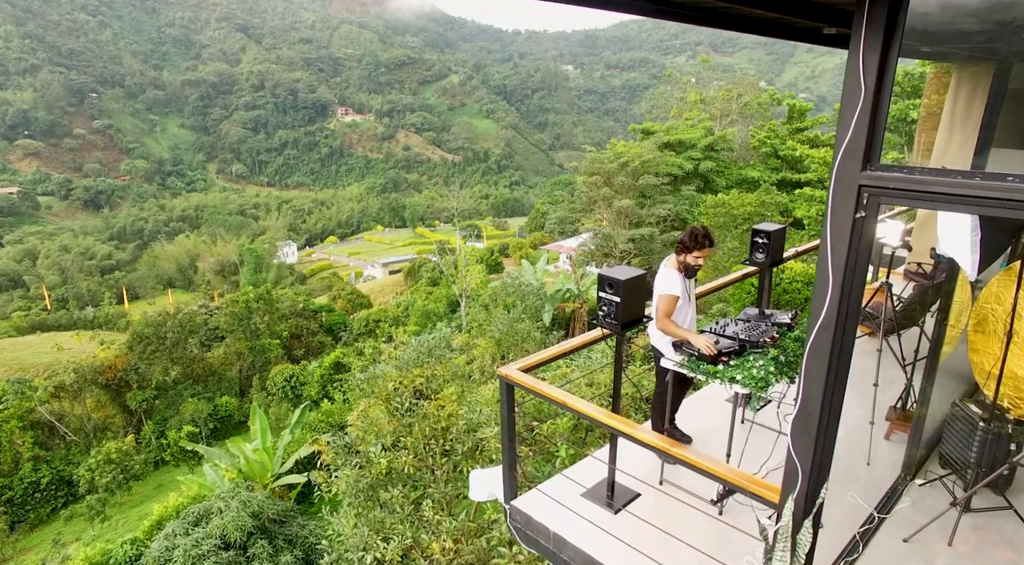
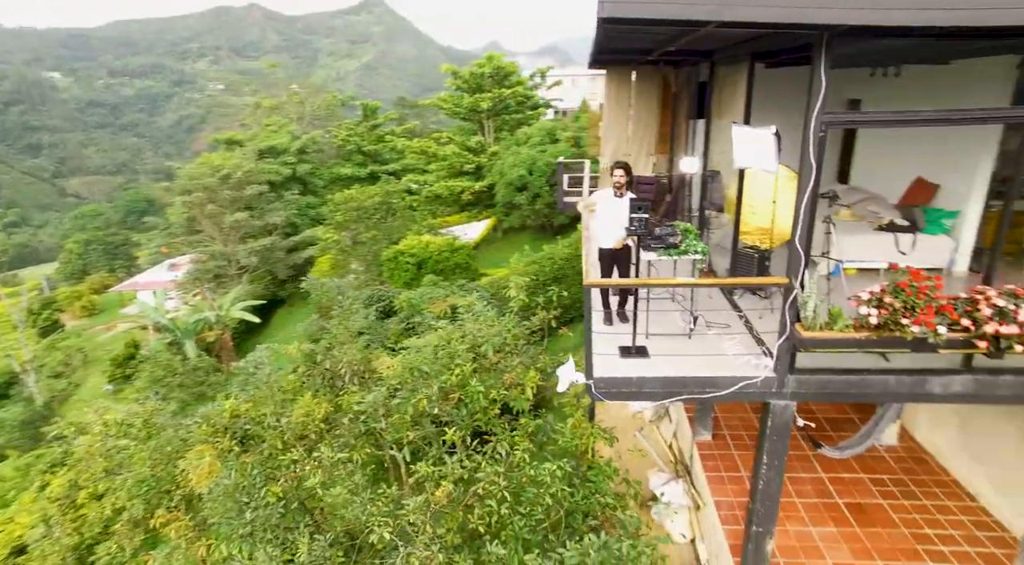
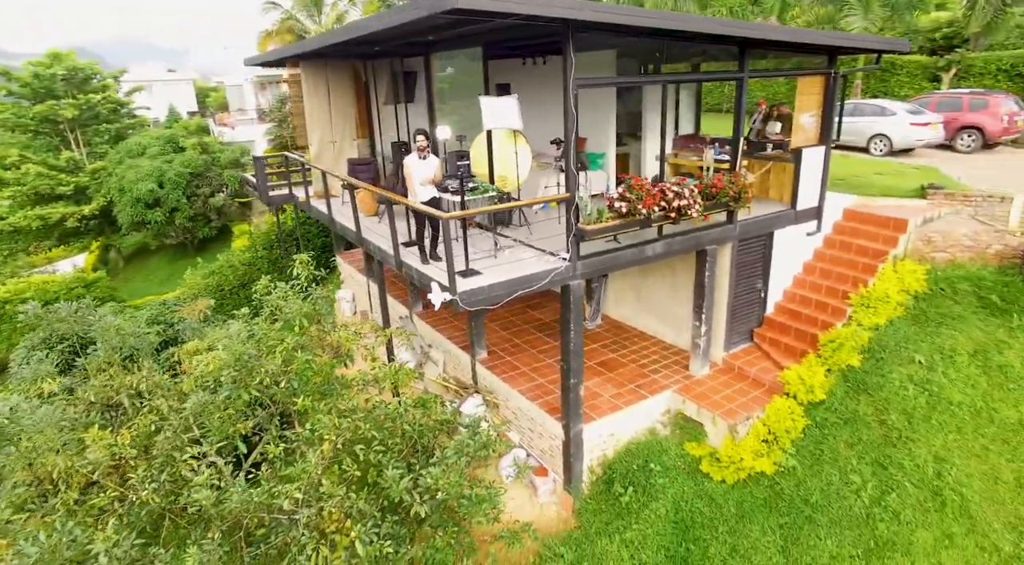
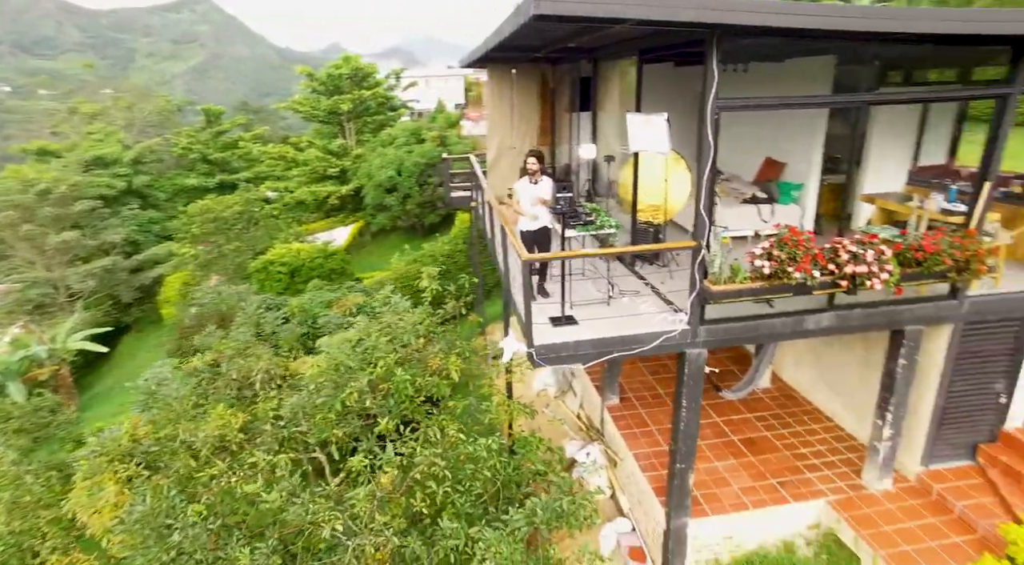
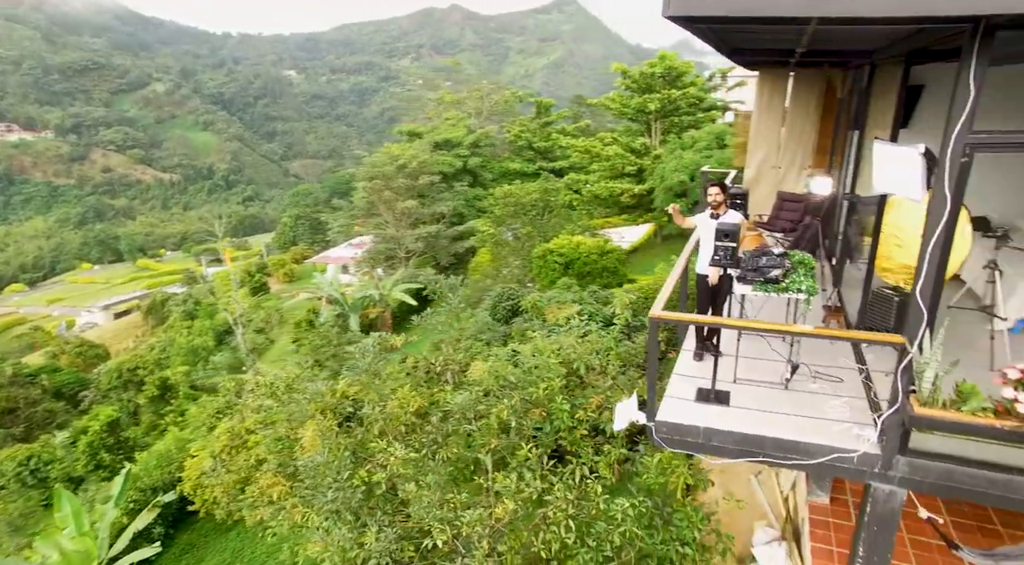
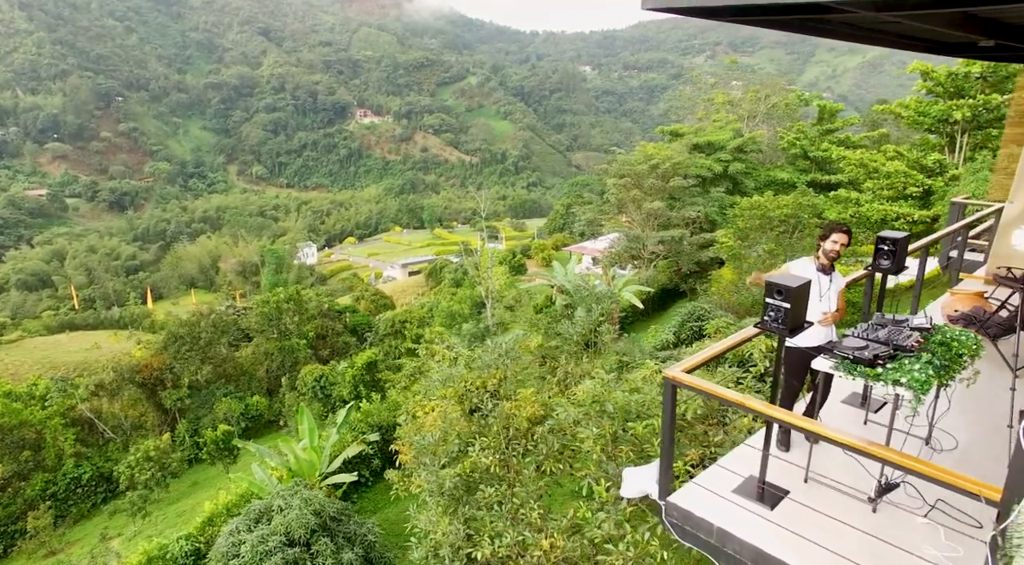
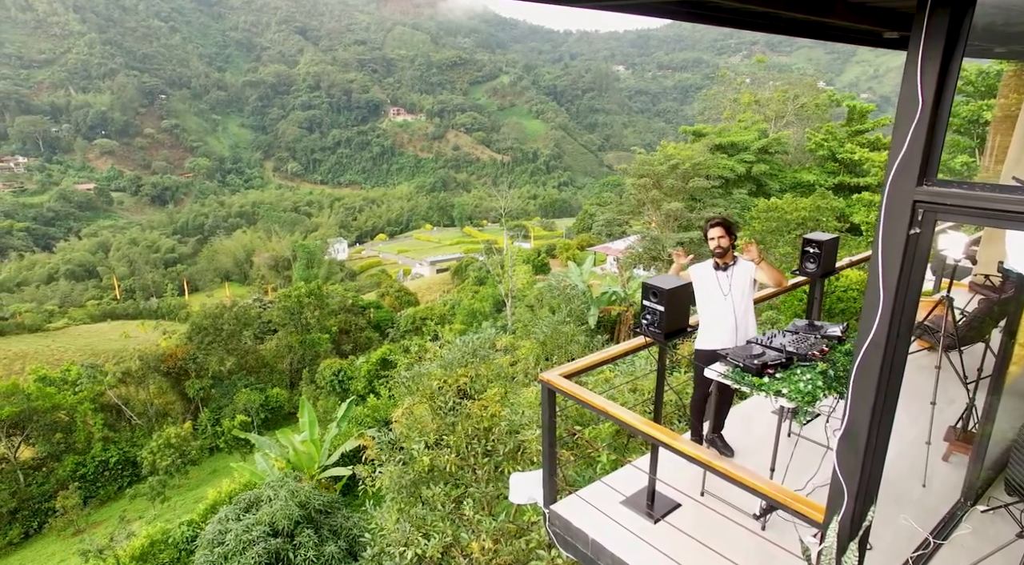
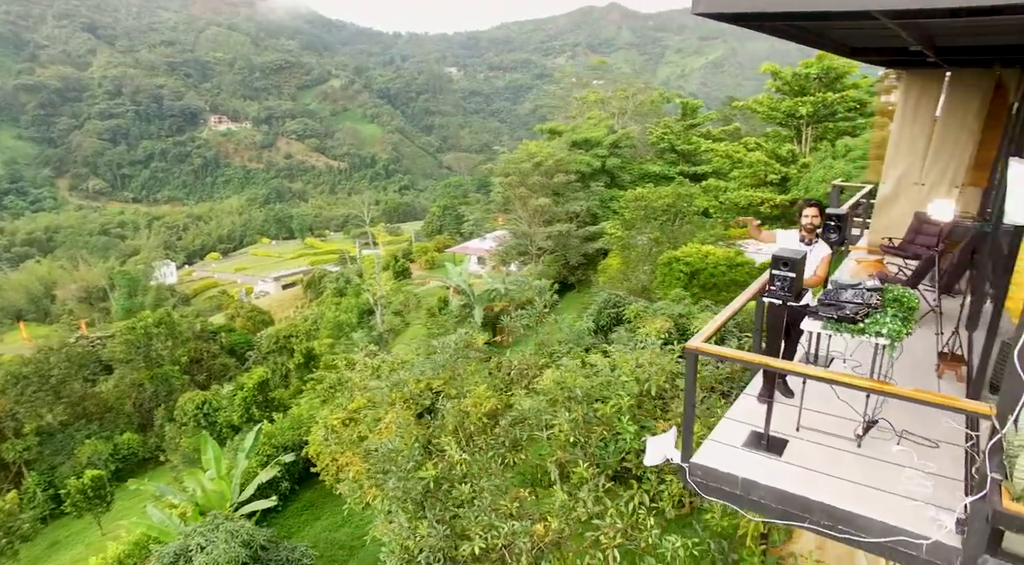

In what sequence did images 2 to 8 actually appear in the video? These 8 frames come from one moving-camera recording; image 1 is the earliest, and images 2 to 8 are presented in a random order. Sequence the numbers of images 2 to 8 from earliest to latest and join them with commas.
7, 6, 8, 5, 2, 4, 3
